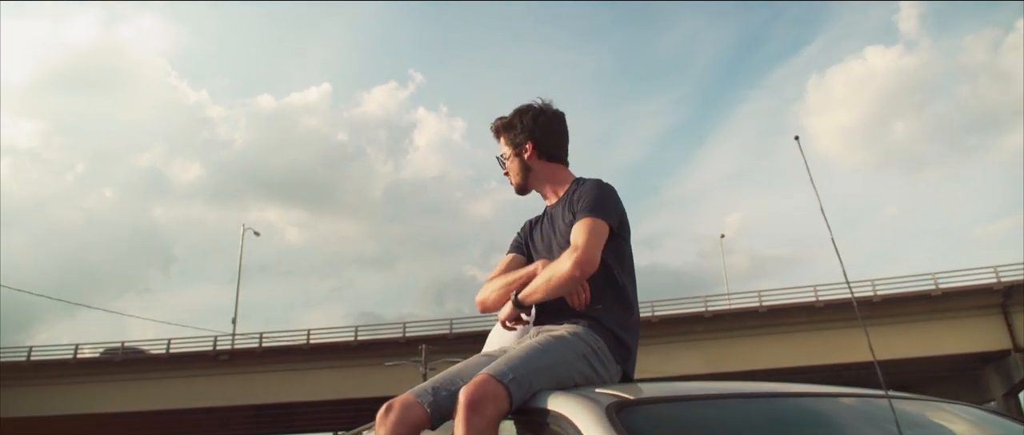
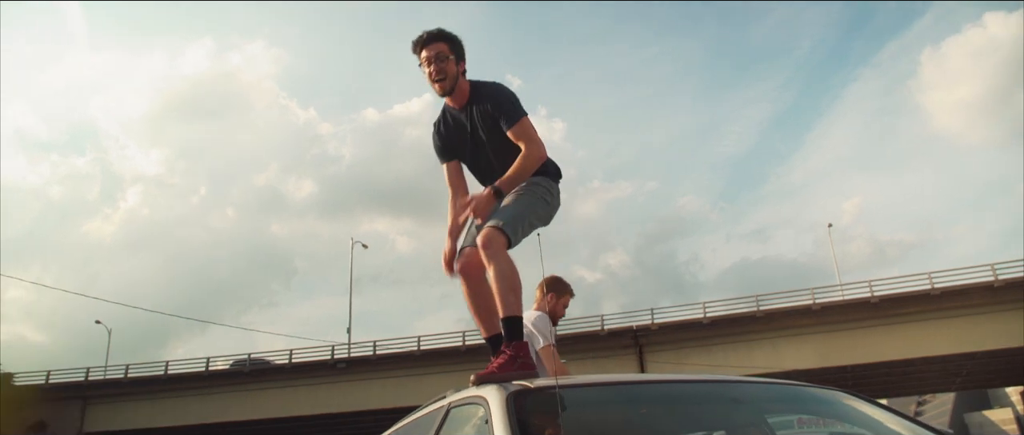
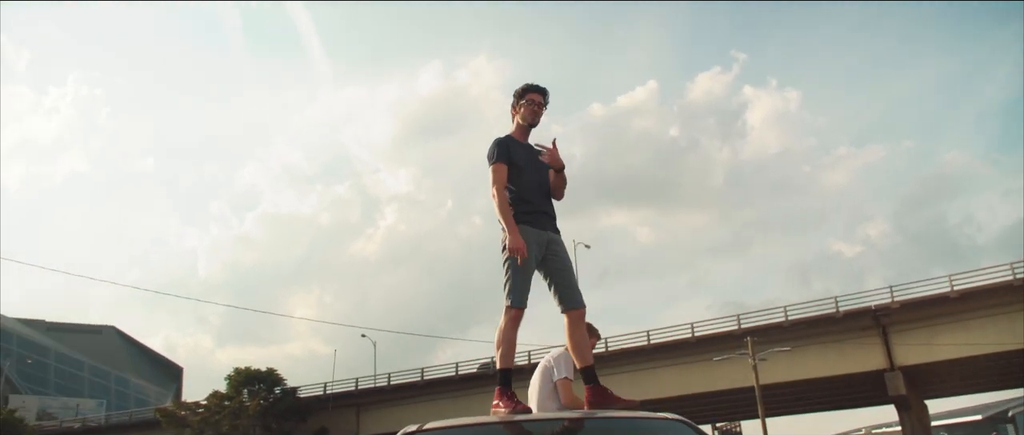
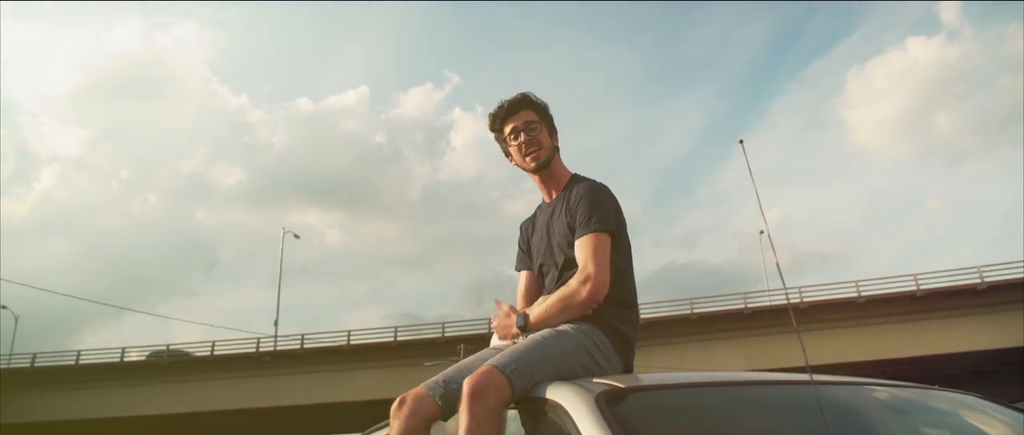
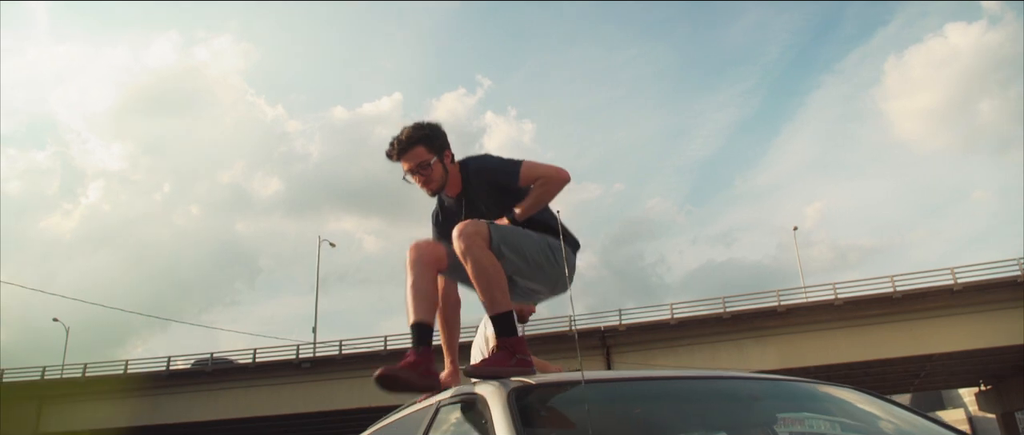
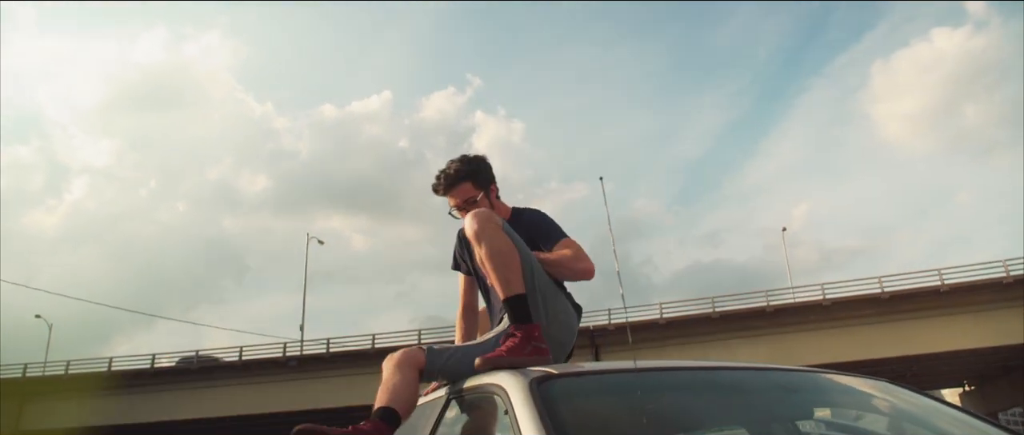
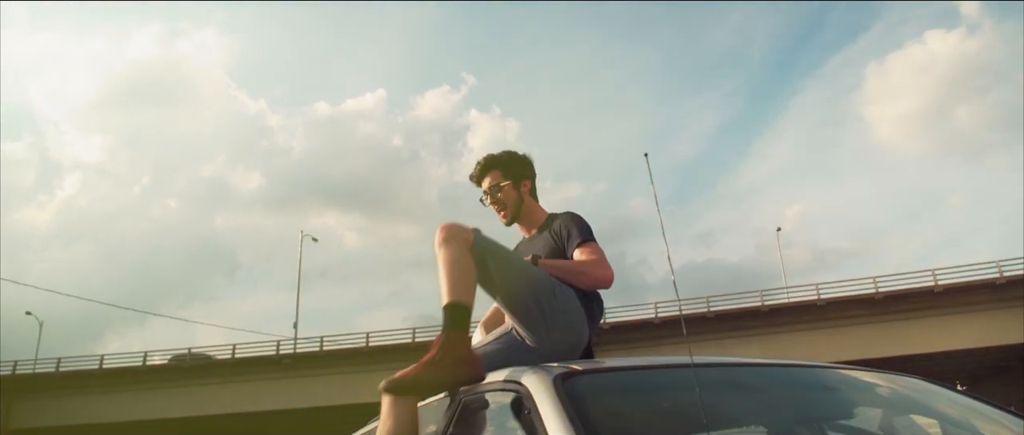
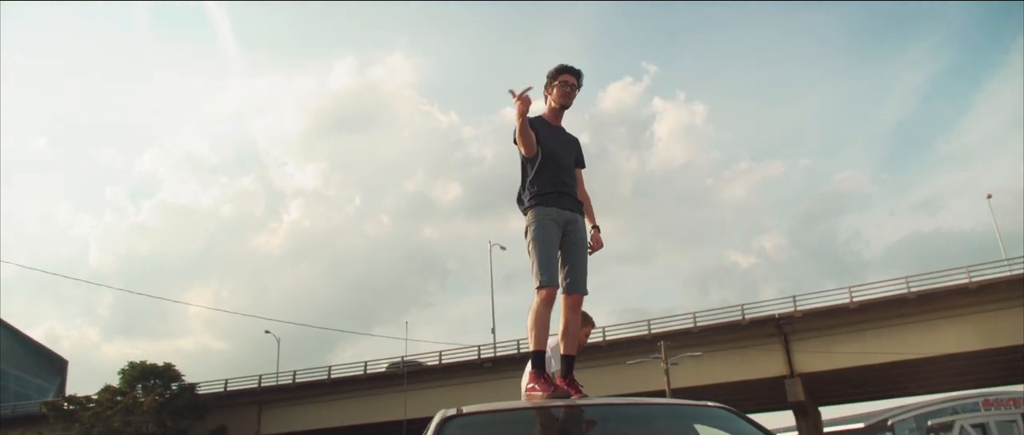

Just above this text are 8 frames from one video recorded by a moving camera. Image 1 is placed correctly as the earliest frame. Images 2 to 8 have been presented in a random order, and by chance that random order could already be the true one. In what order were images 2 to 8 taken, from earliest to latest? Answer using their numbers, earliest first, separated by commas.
4, 7, 6, 5, 2, 8, 3
